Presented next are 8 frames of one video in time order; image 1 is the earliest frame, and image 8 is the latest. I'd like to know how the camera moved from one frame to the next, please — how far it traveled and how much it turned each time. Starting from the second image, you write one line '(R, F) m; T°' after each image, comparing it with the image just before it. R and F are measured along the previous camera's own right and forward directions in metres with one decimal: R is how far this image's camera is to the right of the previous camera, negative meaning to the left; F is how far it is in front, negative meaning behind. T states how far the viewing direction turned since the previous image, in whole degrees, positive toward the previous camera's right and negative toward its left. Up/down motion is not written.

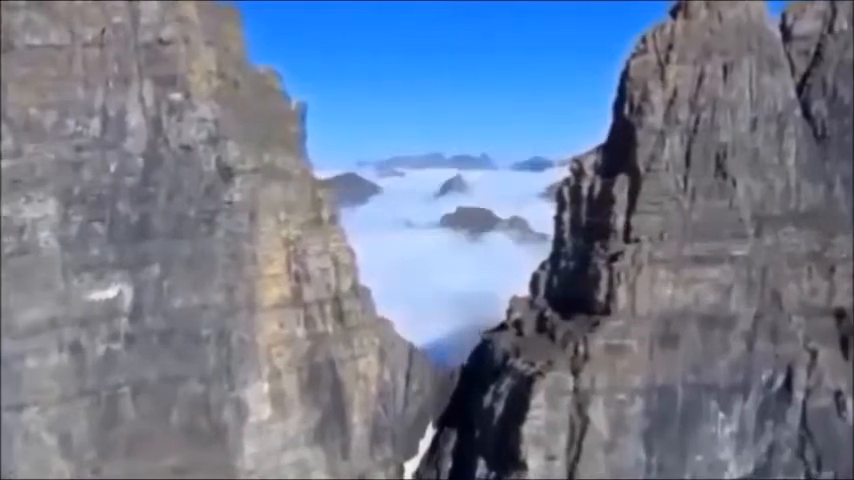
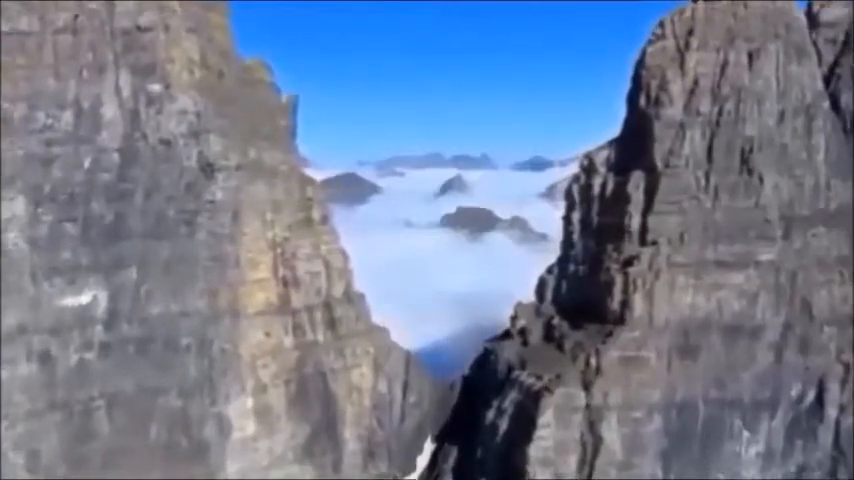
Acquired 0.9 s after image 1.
(0.0, +0.6) m; 0°
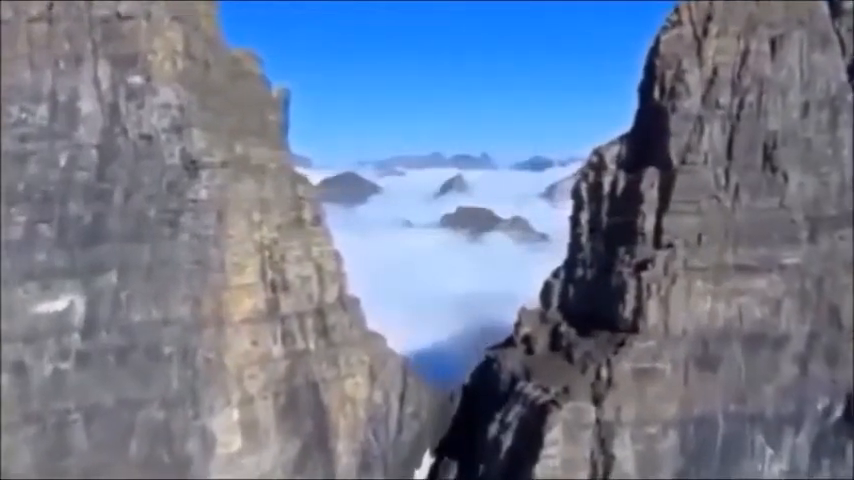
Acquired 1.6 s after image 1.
(0.0, +0.5) m; 0°
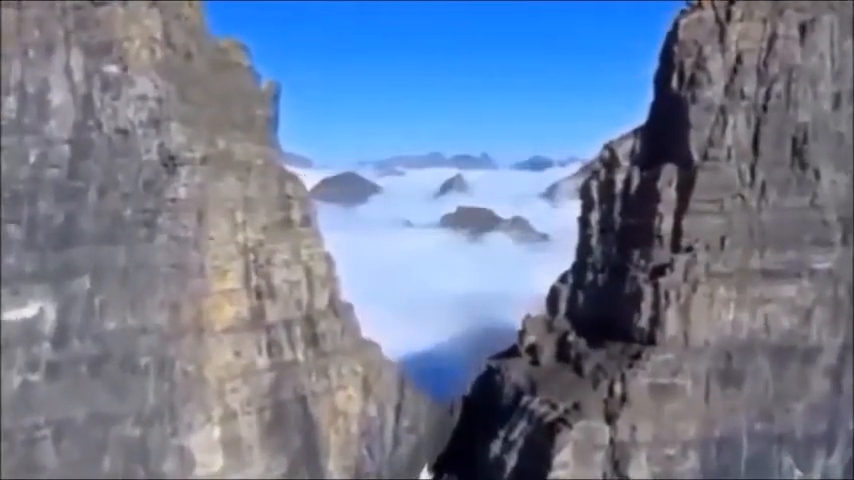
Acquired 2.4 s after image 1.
(0.0, +0.5) m; 0°
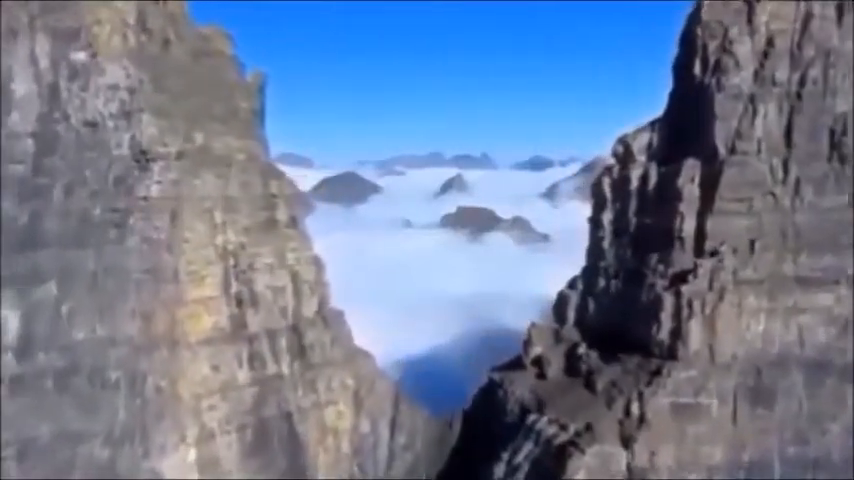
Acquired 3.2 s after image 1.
(0.0, +0.6) m; 0°
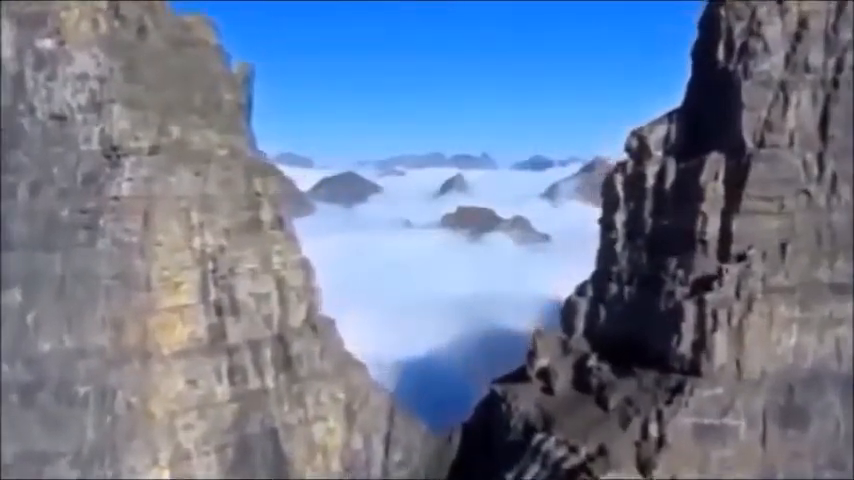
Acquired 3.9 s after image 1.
(0.0, +0.5) m; 0°
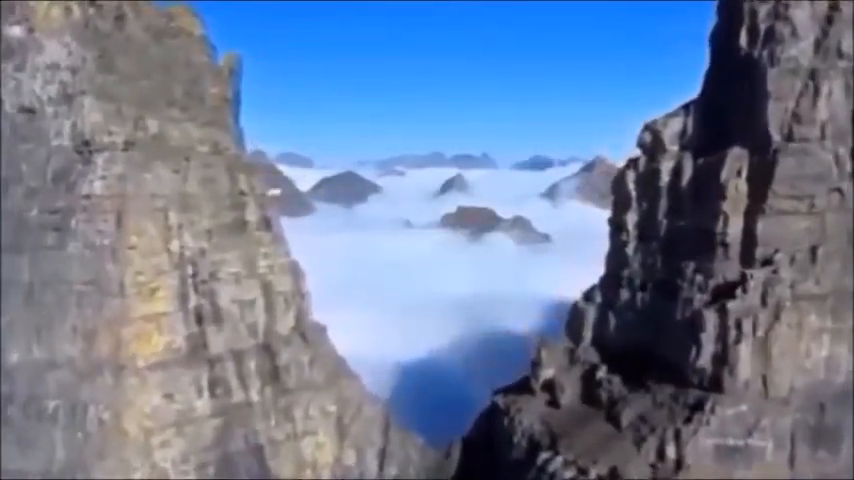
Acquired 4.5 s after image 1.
(0.0, +0.4) m; 0°
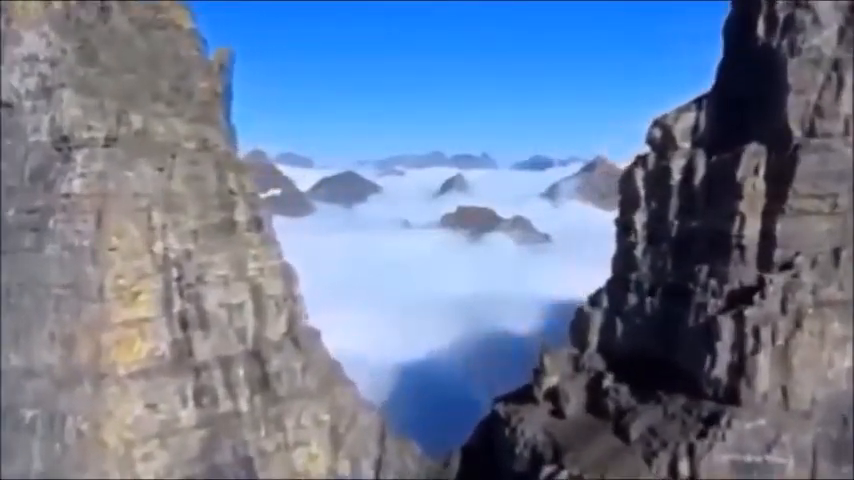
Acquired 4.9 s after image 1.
(0.0, +0.3) m; 0°
